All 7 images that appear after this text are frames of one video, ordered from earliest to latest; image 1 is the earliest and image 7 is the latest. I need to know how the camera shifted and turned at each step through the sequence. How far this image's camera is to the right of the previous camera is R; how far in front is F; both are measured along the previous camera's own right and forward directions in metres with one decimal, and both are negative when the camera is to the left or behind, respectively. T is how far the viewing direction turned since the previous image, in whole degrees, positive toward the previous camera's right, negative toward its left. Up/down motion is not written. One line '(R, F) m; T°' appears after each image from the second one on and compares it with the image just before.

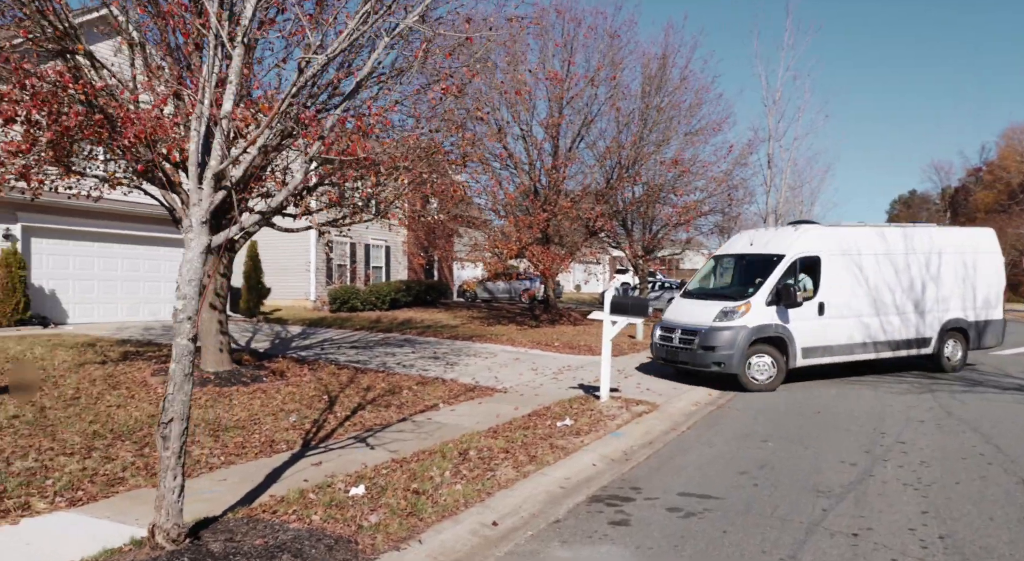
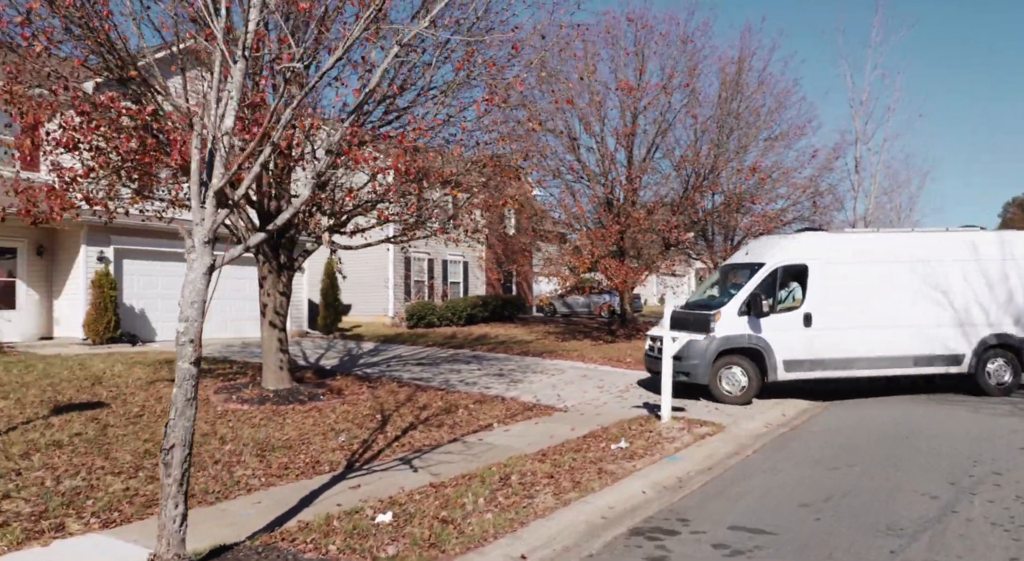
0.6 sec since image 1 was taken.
(+0.3, +0.3) m; -7°
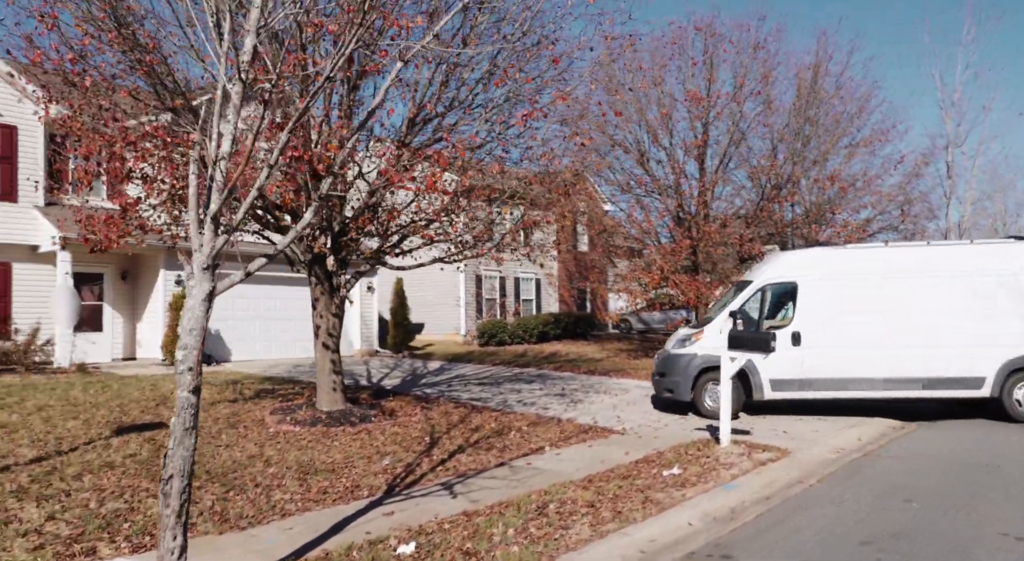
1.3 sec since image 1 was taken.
(+0.3, +0.2) m; -6°
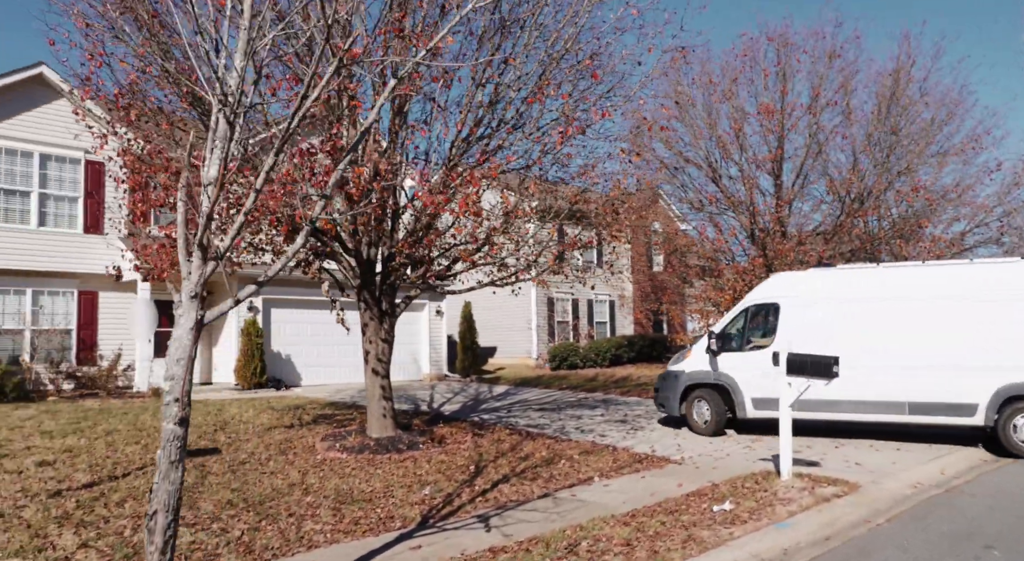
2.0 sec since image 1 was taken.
(+0.4, +0.2) m; -6°
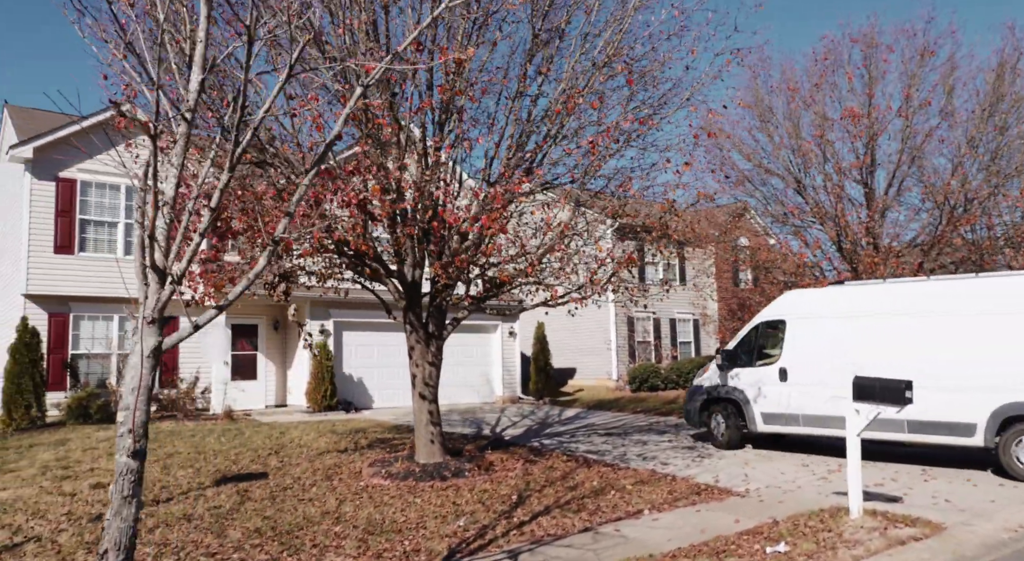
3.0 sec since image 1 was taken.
(+0.5, +0.4) m; -7°
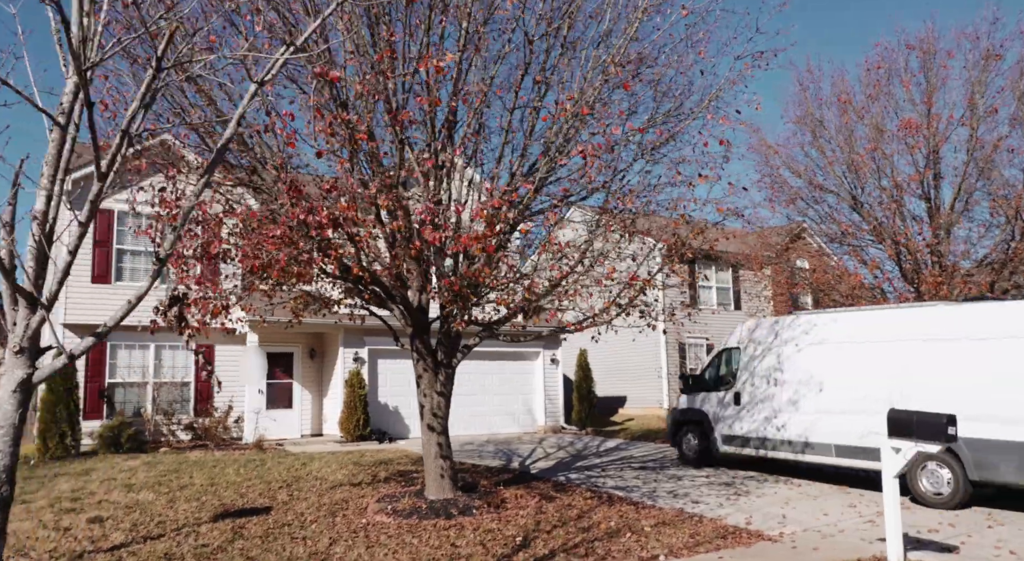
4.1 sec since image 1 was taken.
(+0.6, +0.5) m; -5°
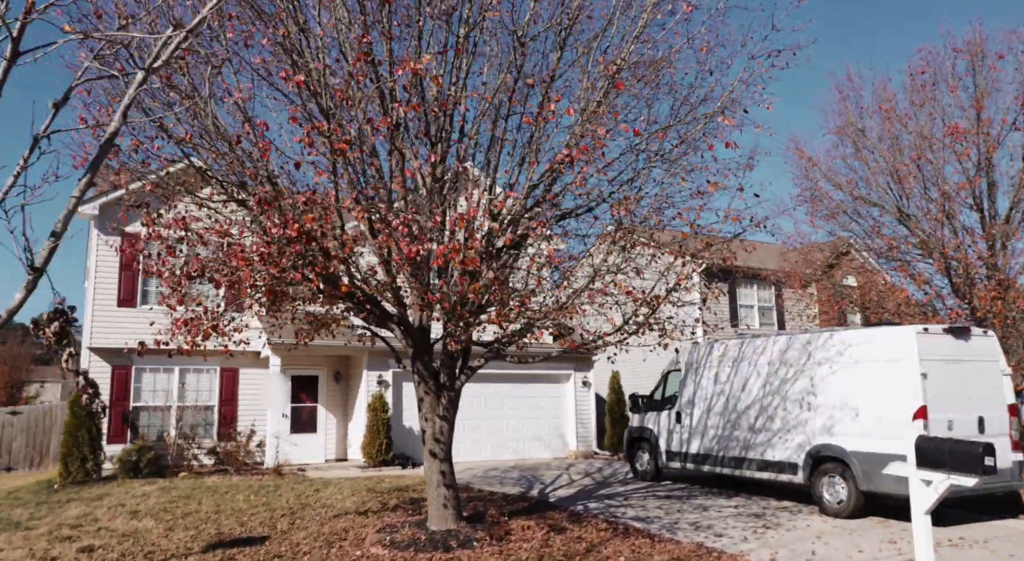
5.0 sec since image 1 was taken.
(+0.5, +0.4) m; -4°
